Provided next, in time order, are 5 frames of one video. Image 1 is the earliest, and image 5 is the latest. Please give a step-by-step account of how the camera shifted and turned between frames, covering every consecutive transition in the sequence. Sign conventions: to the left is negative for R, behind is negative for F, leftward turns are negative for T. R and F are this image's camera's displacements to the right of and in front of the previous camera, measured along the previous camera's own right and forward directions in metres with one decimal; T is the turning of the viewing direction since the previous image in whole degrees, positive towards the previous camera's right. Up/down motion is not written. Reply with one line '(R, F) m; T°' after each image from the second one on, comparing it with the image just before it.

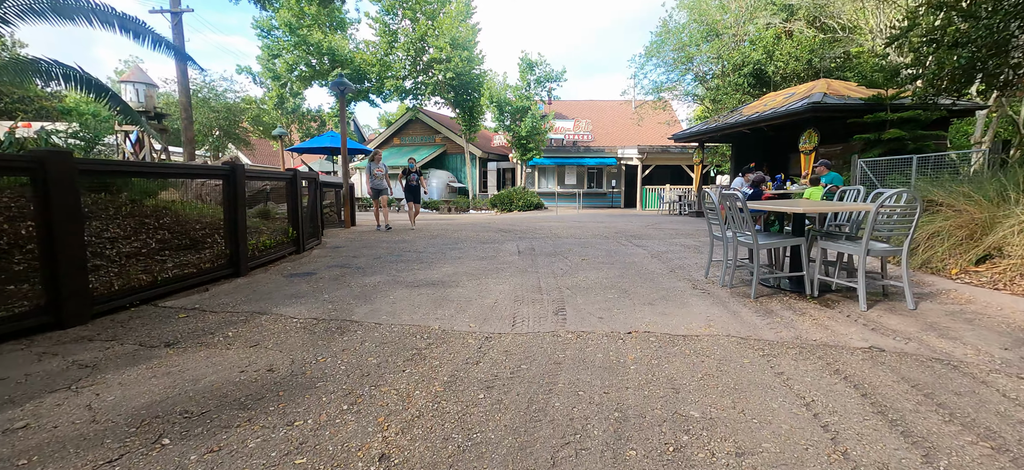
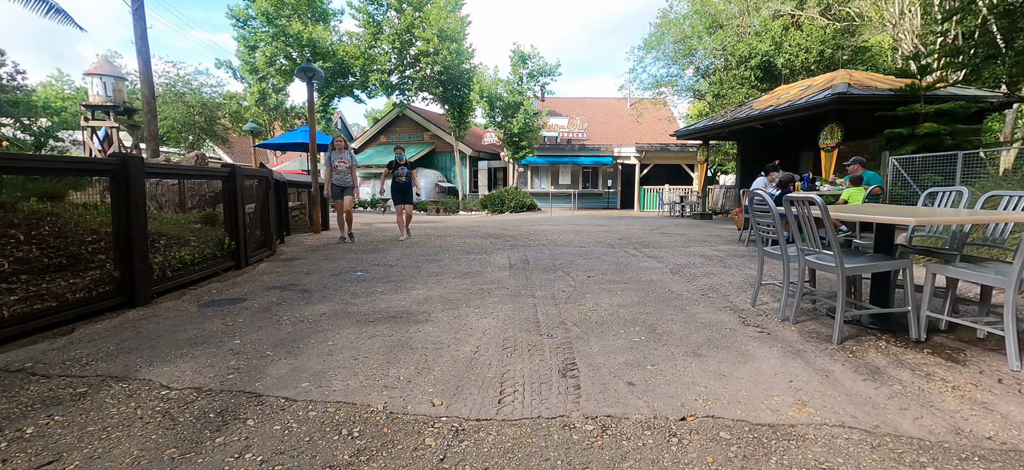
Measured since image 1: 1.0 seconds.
(0.0, +1.1) m; +1°
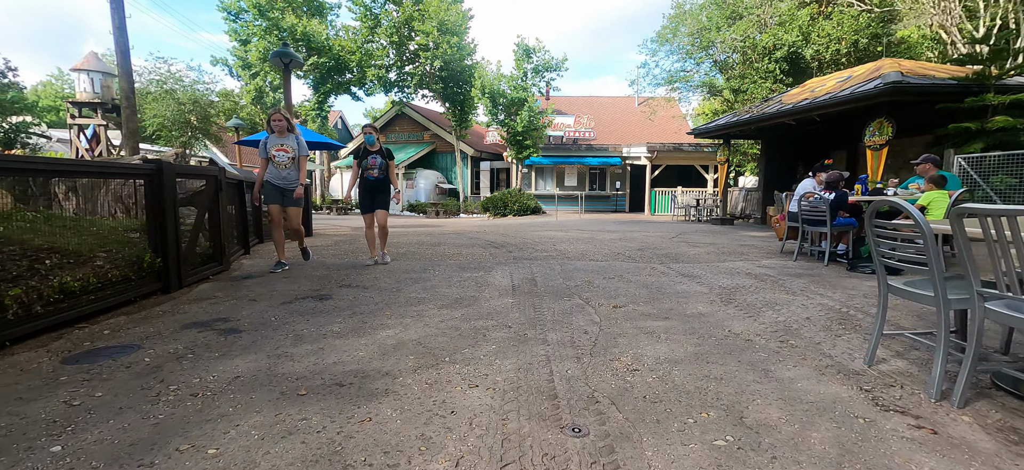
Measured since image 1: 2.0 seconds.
(0.0, +1.1) m; 0°
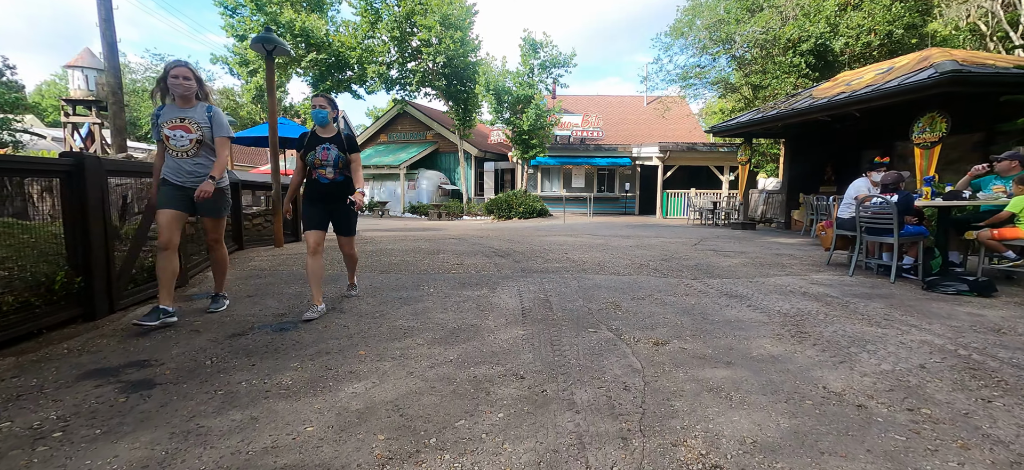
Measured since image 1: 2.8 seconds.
(0.0, +0.8) m; 0°
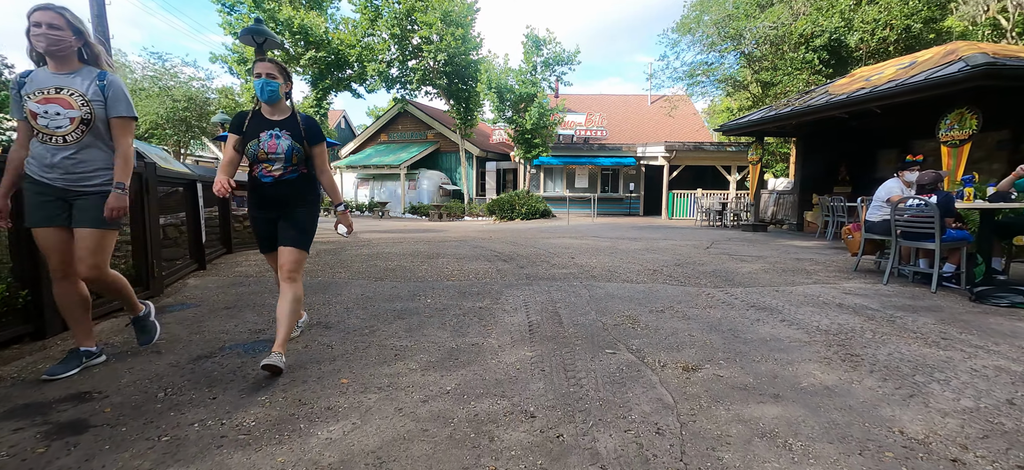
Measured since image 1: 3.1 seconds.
(0.0, +0.4) m; 0°
